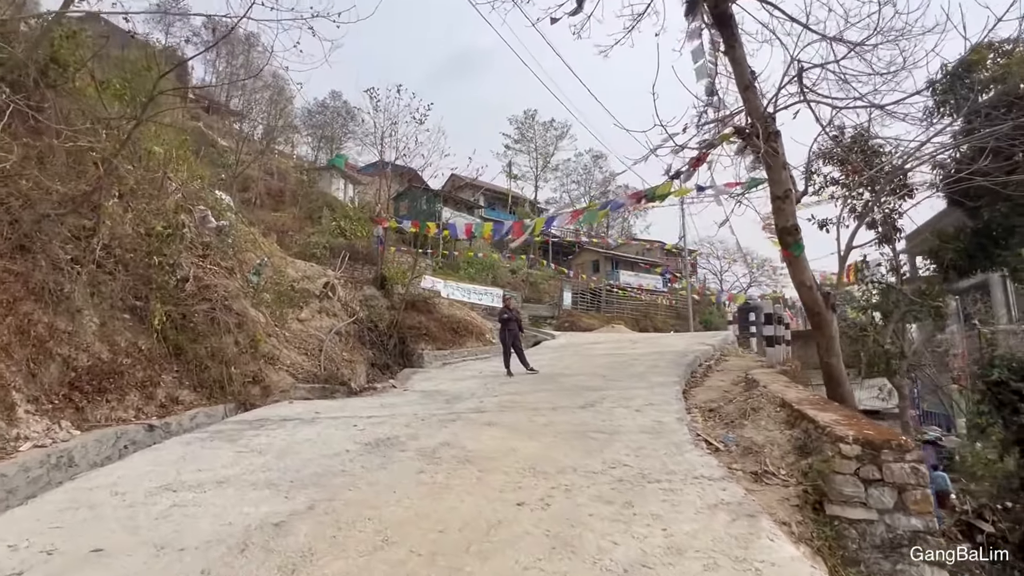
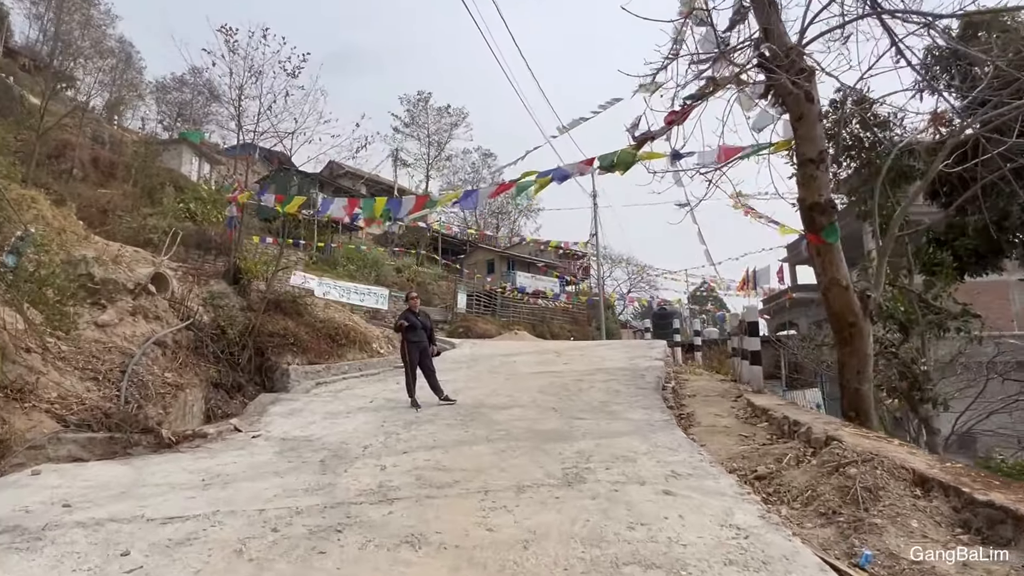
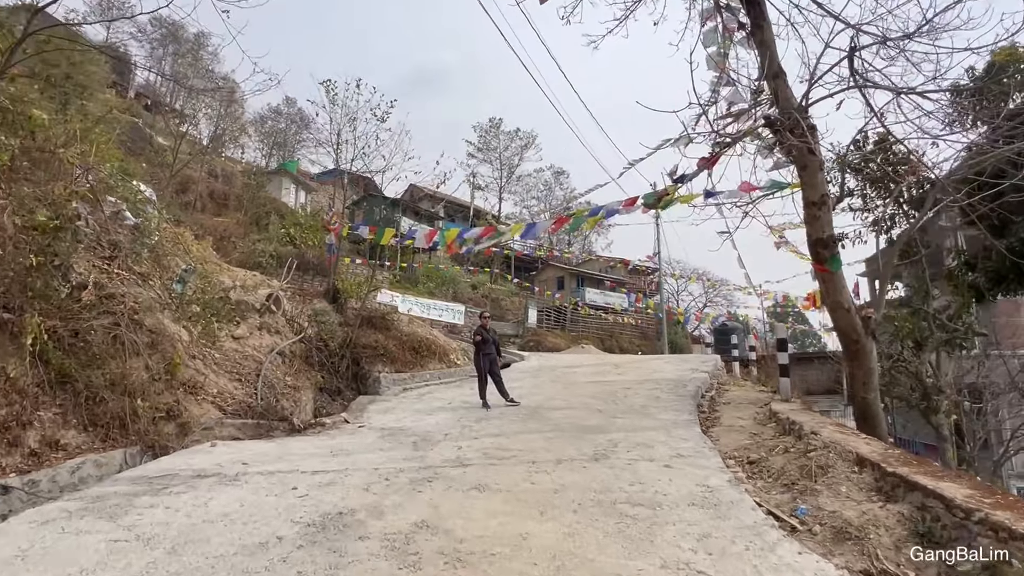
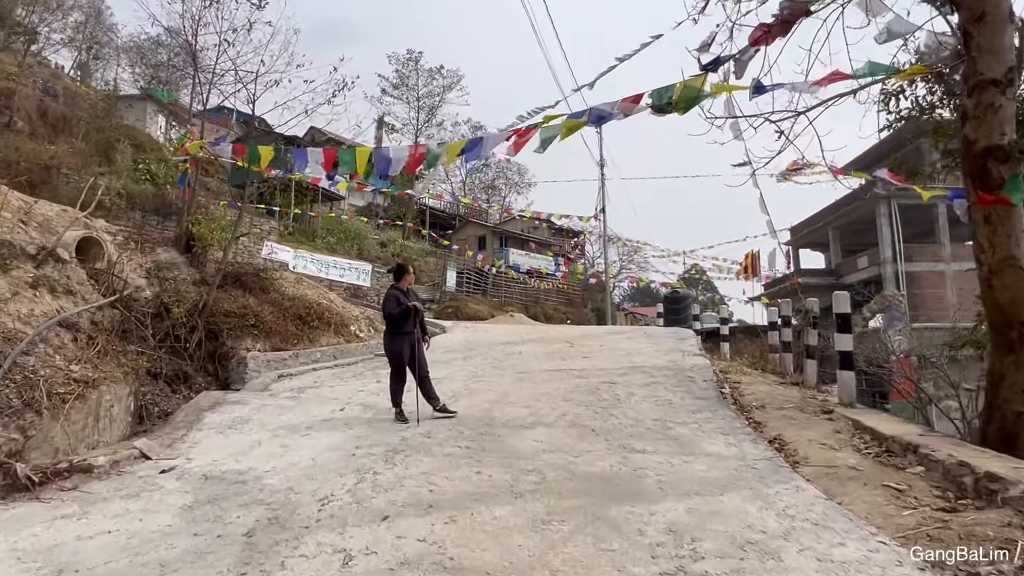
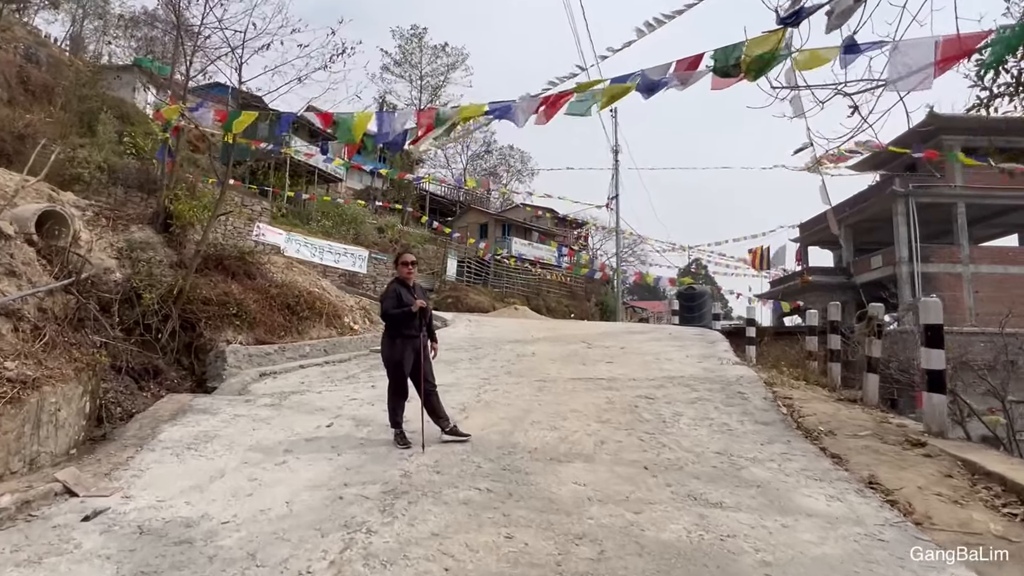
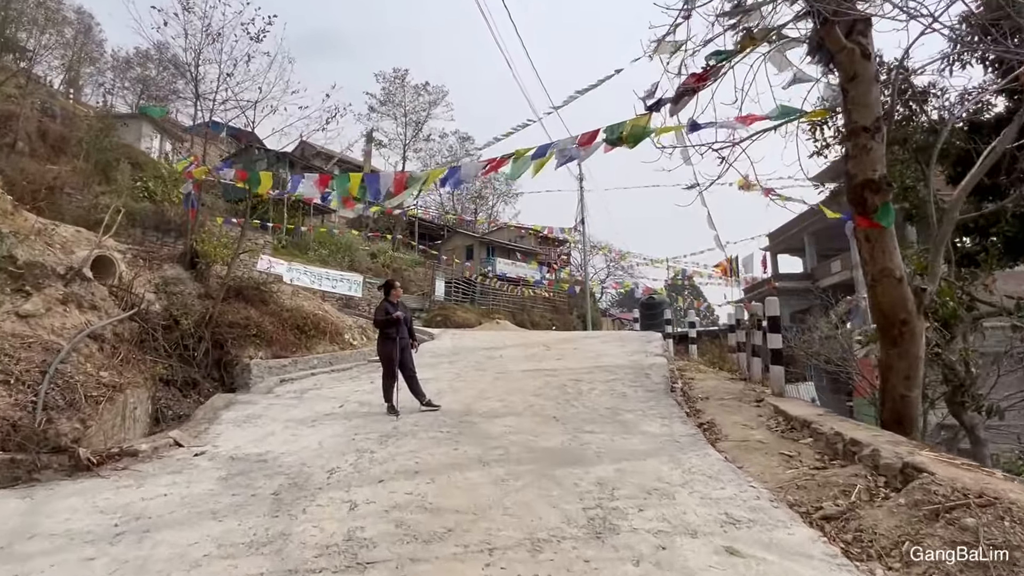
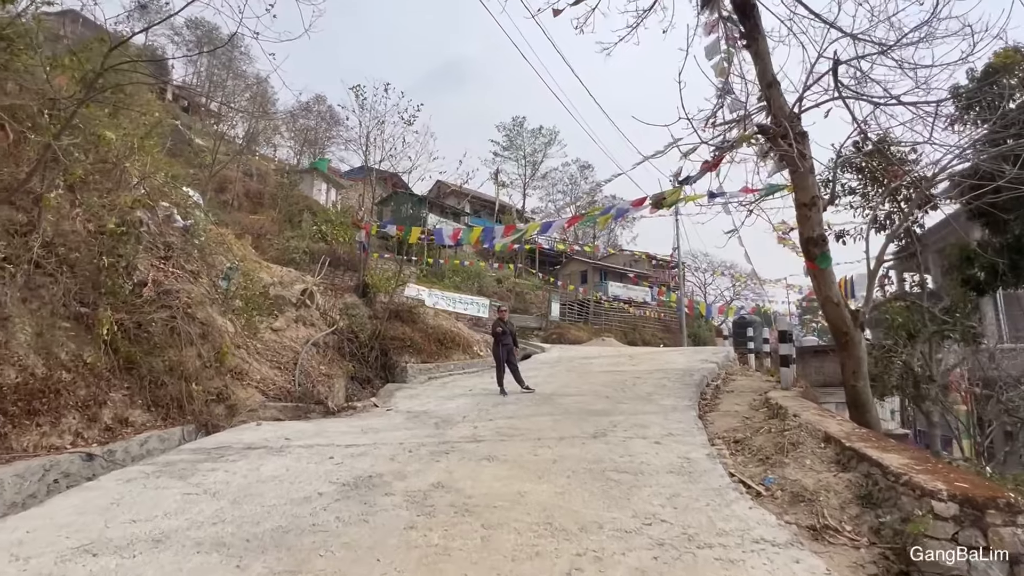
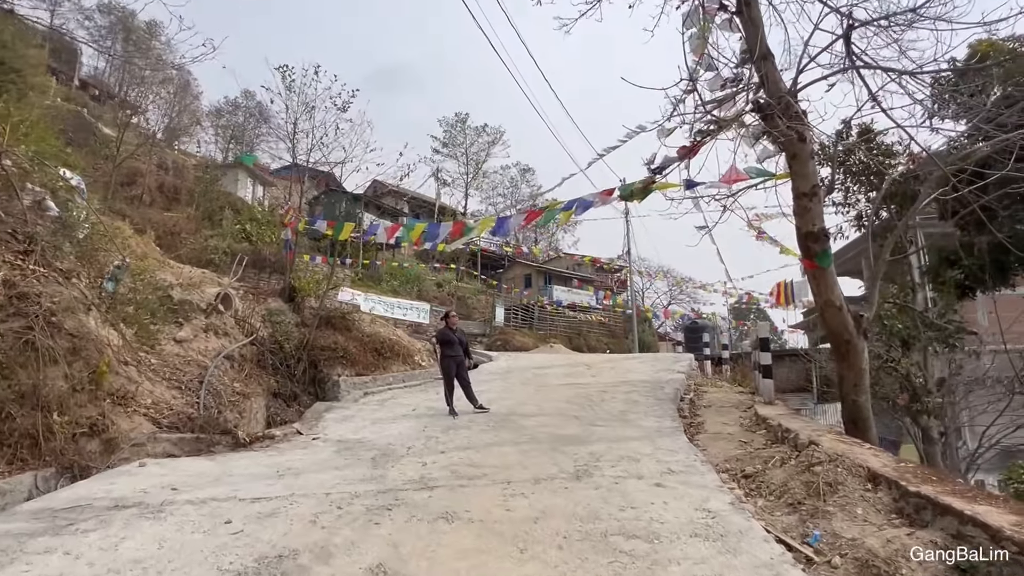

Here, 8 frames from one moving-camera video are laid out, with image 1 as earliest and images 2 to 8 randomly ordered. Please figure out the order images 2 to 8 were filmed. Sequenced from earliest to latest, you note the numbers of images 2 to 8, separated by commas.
7, 3, 8, 2, 6, 4, 5
